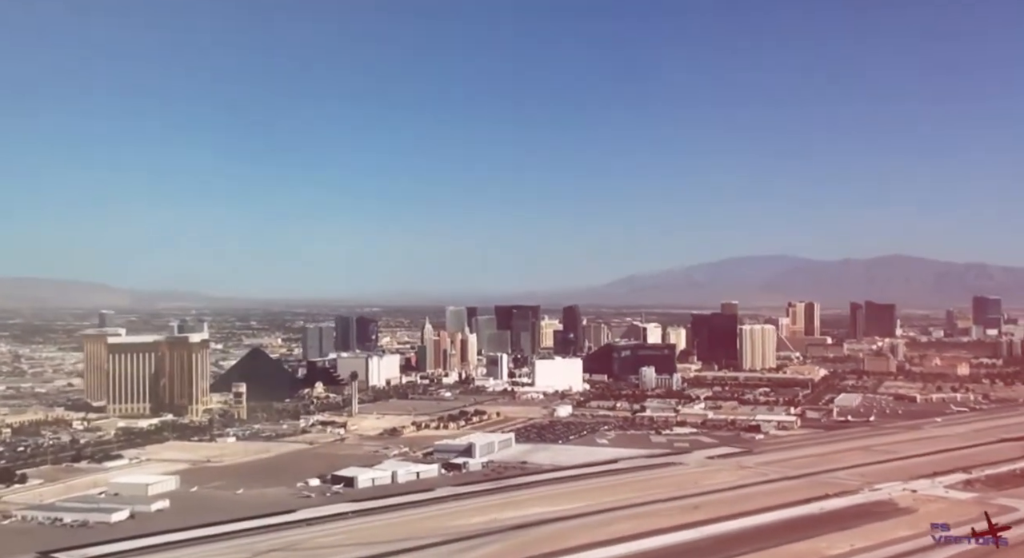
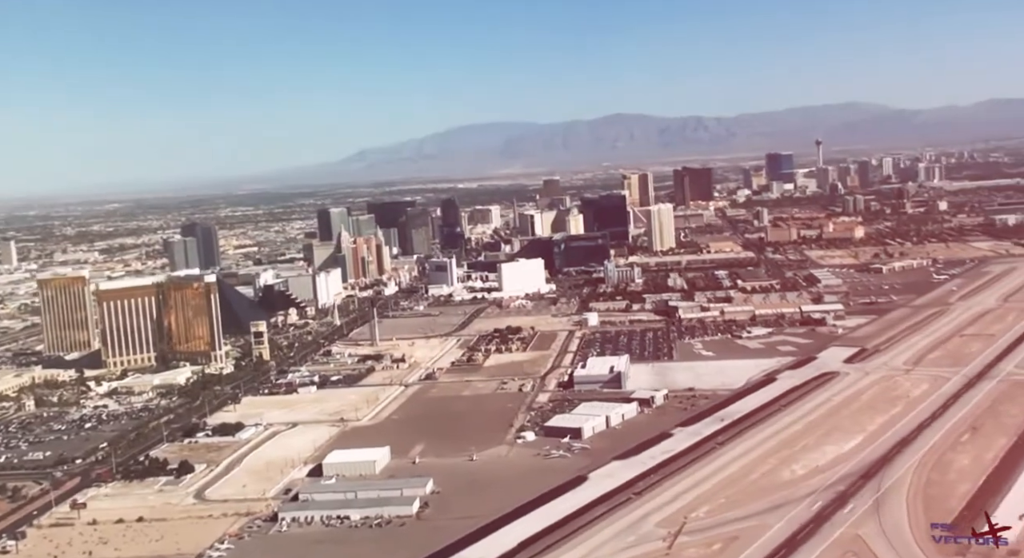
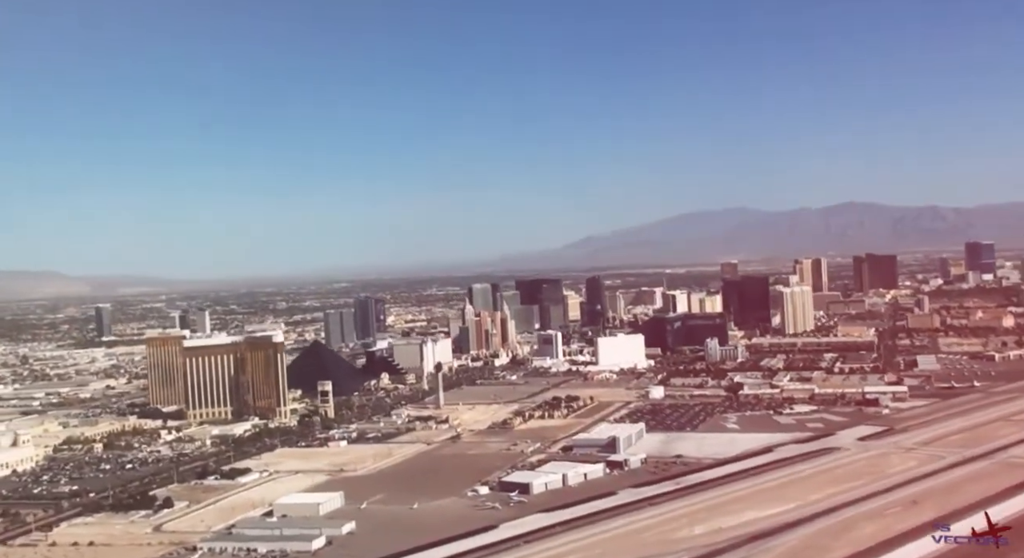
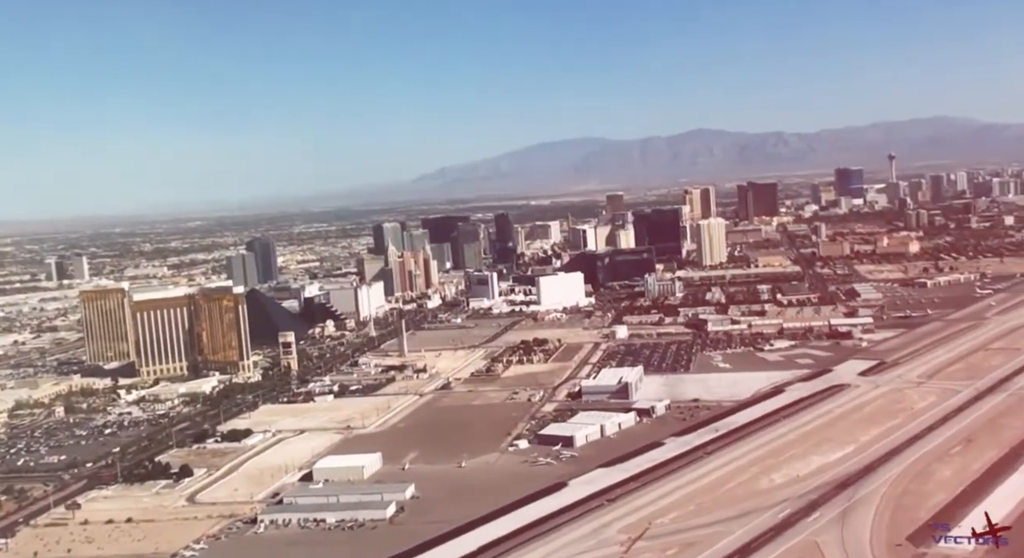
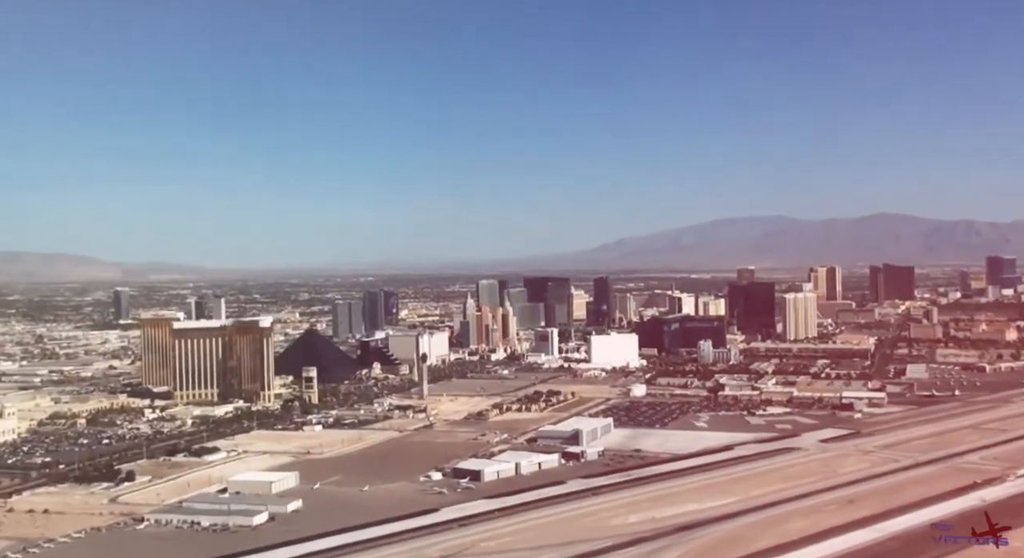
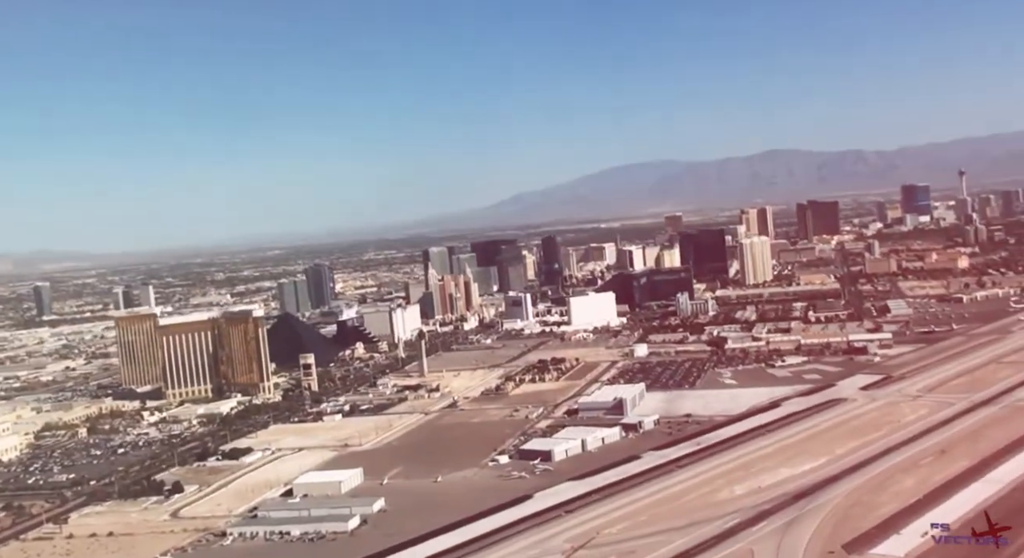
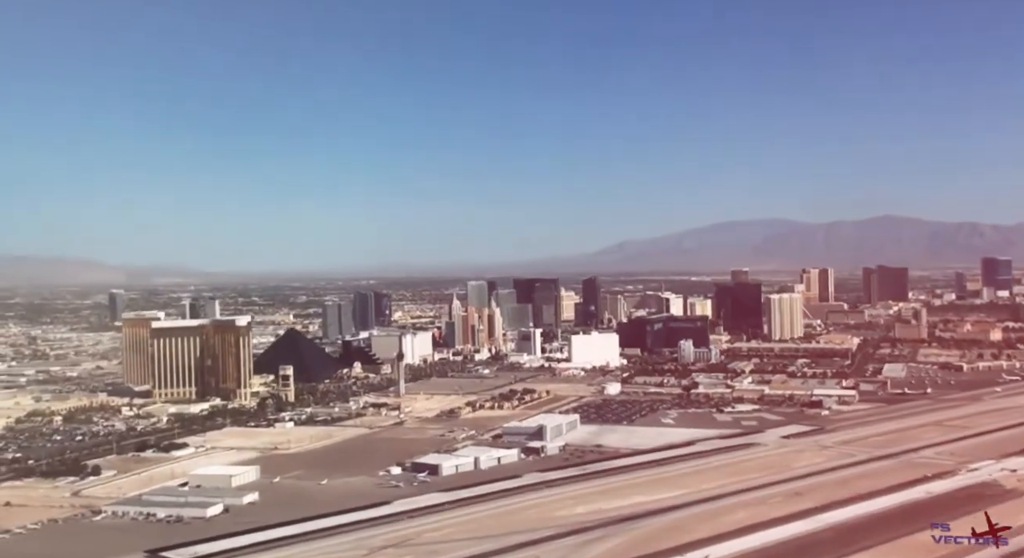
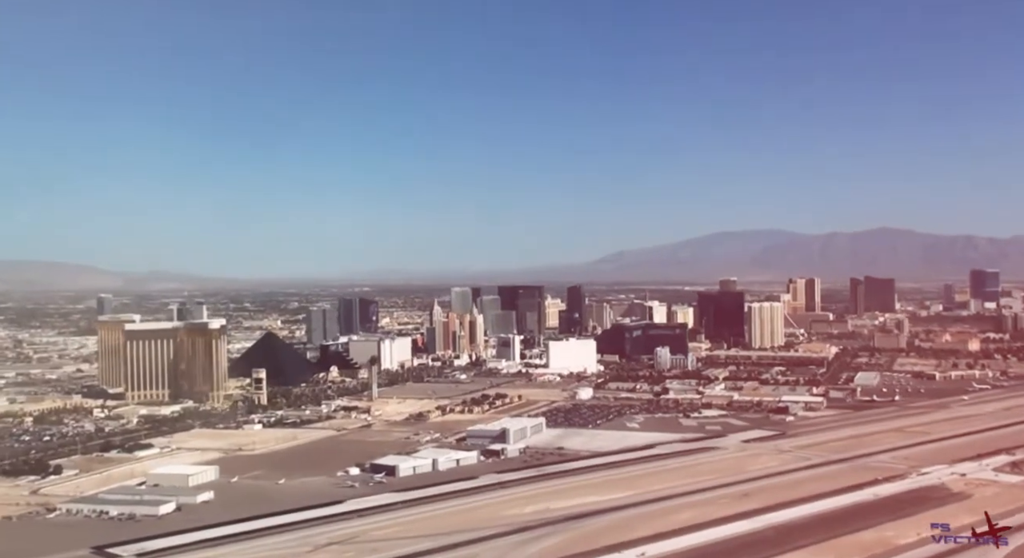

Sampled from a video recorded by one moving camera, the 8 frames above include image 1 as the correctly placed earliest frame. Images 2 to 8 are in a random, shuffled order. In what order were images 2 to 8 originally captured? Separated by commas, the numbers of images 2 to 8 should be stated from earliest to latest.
8, 7, 5, 3, 6, 4, 2
